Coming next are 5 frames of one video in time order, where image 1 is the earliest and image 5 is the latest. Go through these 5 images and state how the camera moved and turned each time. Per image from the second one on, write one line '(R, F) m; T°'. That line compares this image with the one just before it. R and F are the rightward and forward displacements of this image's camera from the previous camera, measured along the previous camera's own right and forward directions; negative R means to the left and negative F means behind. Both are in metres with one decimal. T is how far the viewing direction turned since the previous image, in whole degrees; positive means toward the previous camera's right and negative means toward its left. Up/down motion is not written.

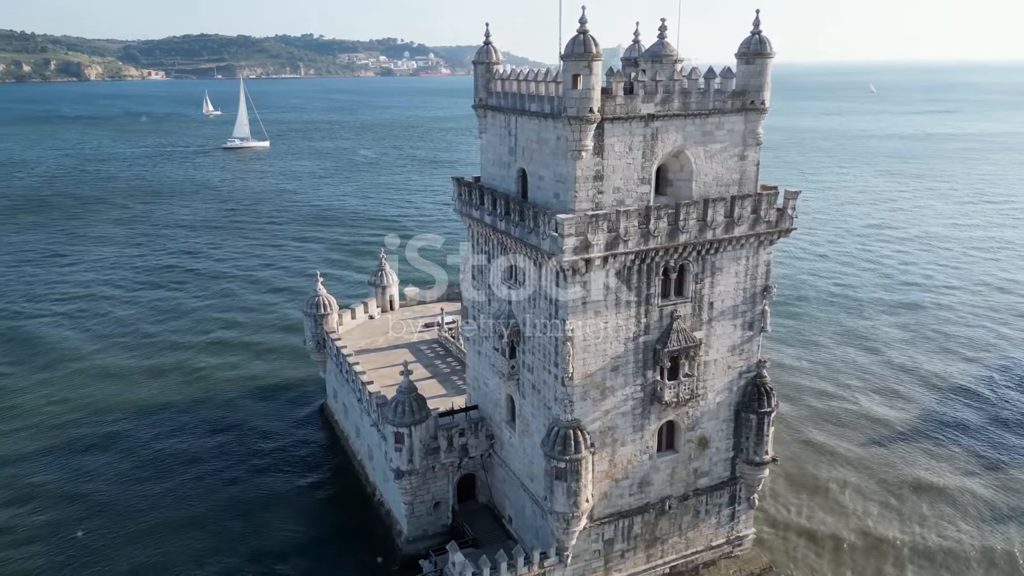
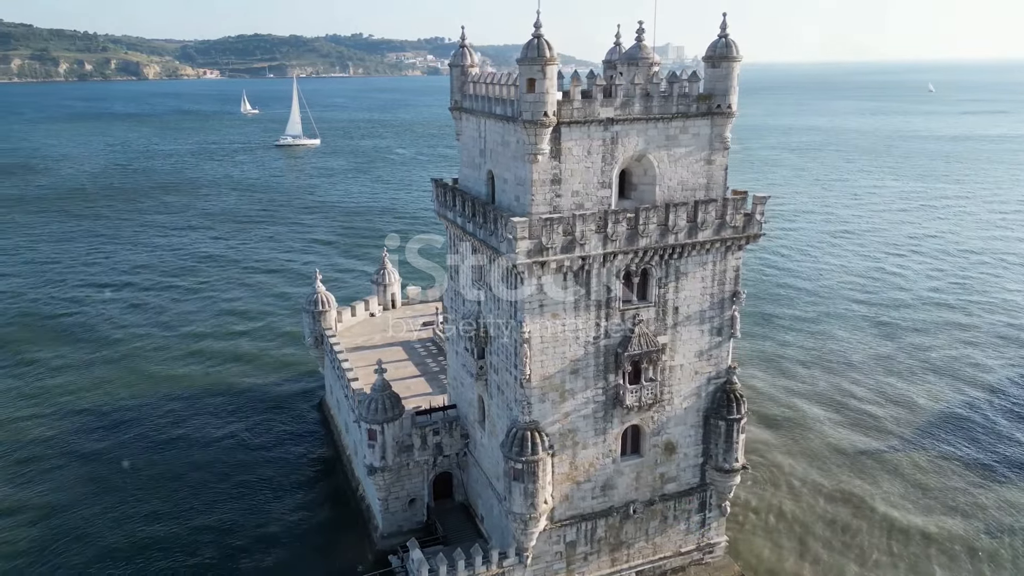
(+3.2, -0.2) m; -4°
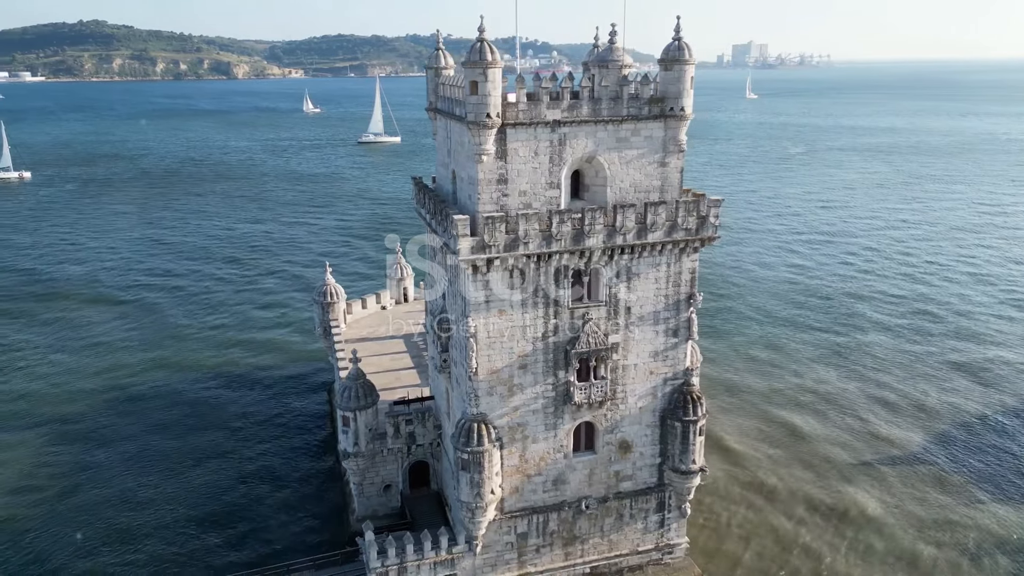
(+4.8, -0.6) m; -6°
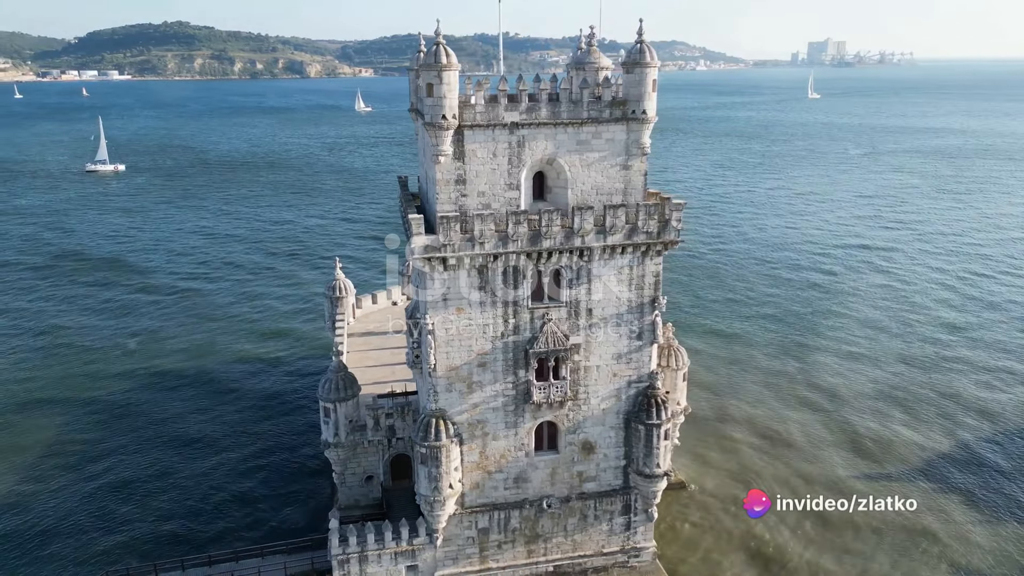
(+4.1, -0.3) m; -5°
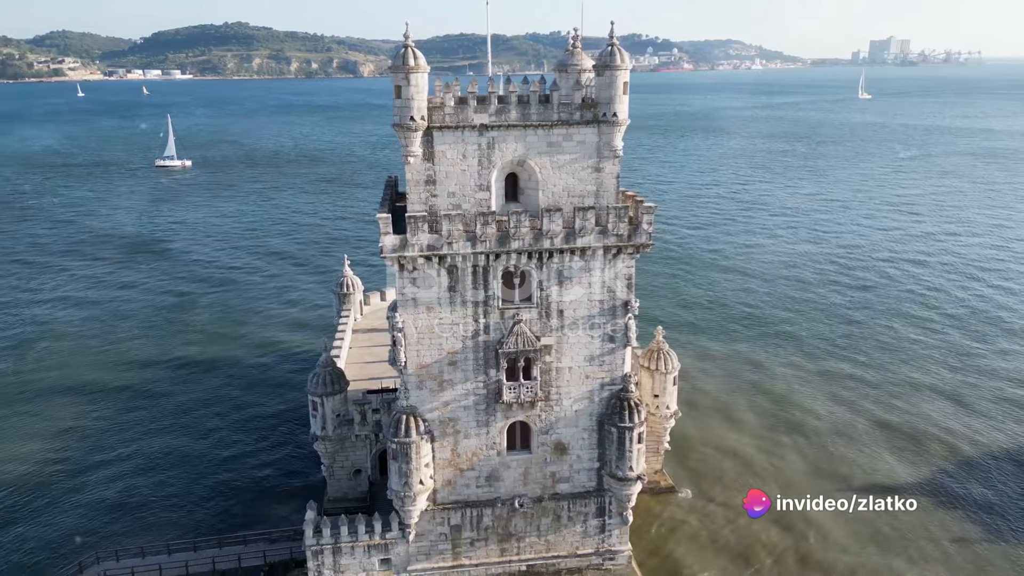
(+3.1, -0.1) m; -4°
